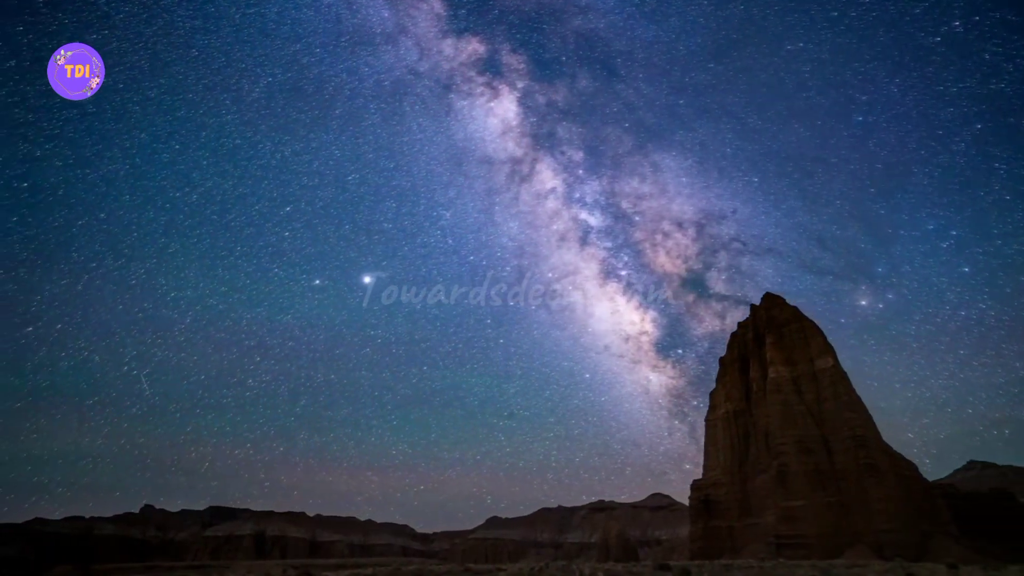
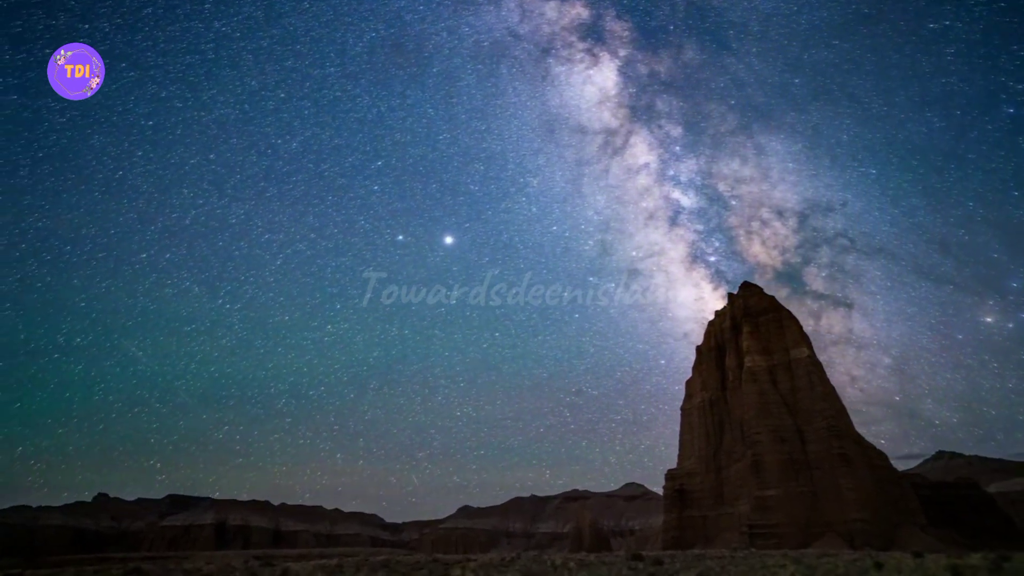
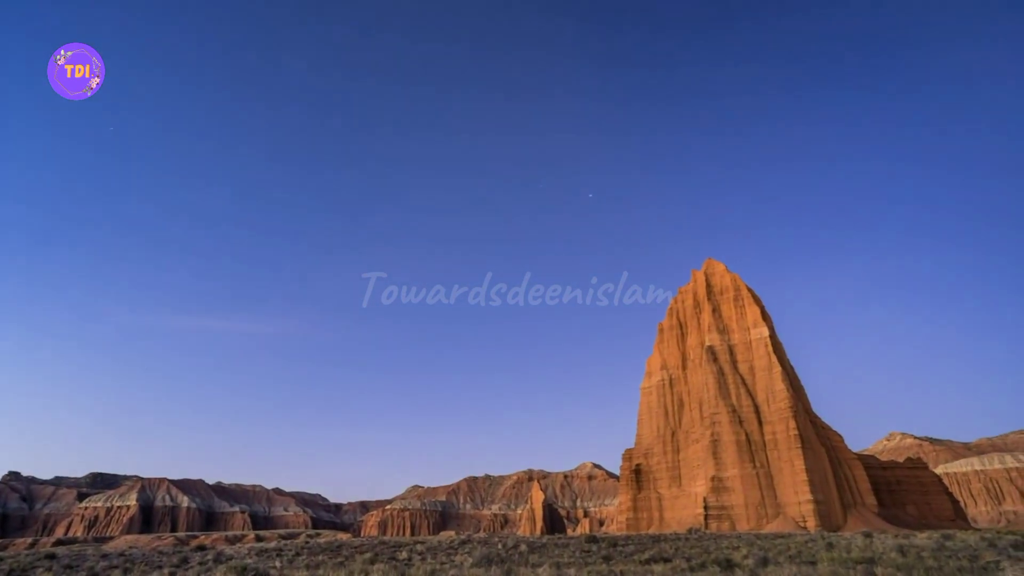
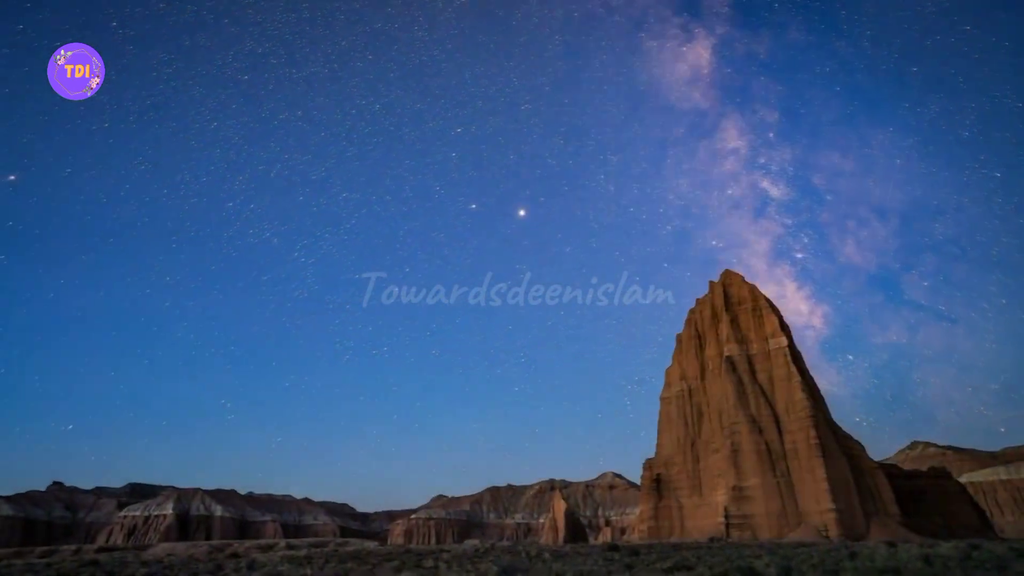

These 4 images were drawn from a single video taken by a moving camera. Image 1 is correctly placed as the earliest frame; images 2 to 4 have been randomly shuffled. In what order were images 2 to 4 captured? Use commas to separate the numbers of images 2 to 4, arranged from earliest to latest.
2, 4, 3
